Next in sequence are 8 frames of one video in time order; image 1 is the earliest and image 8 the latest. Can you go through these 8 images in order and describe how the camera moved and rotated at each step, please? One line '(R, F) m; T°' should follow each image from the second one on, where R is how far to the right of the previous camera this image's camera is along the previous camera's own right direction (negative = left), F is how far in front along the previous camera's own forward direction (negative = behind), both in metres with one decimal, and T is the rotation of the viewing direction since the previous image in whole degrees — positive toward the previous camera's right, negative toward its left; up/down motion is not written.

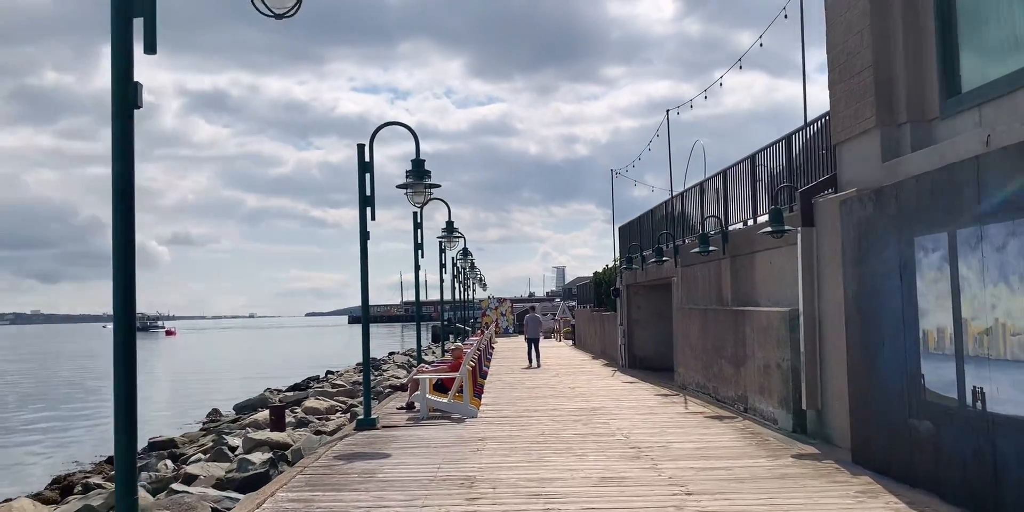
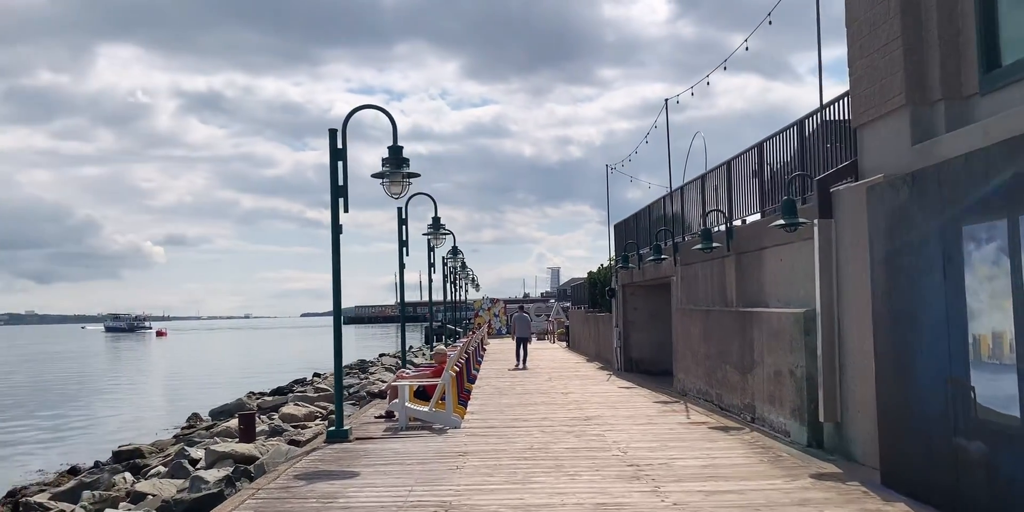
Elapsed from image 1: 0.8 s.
(+0.1, +1.1) m; 0°
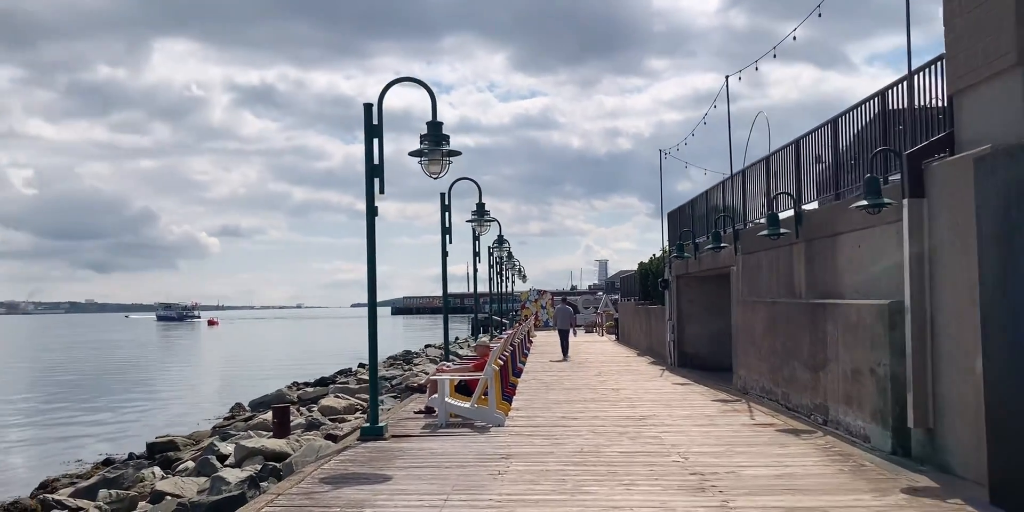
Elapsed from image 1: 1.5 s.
(0.0, +0.9) m; -3°
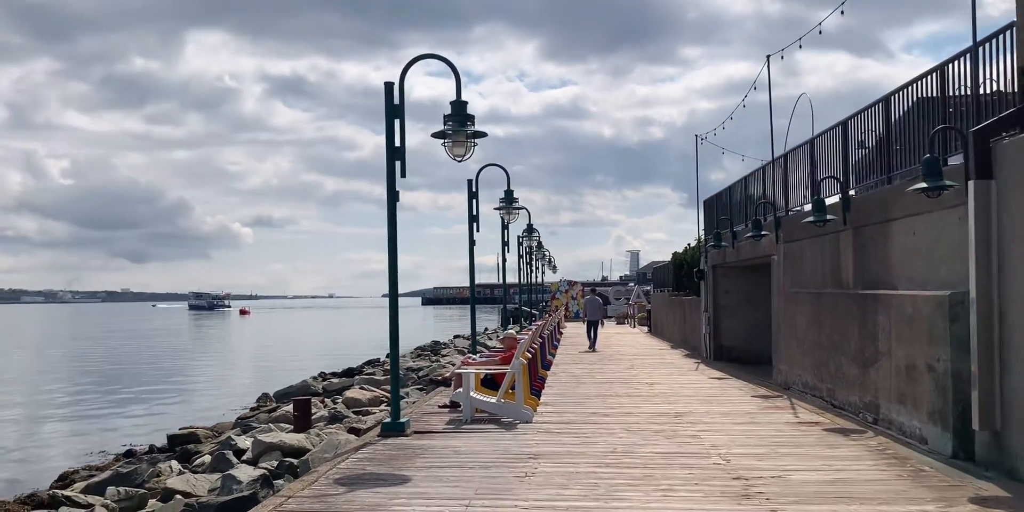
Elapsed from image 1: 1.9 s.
(0.0, +0.6) m; -2°
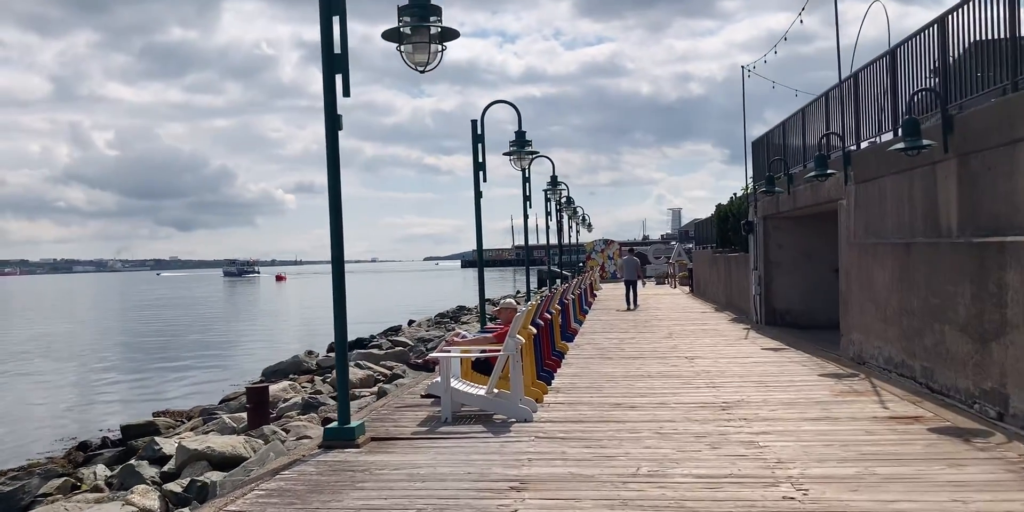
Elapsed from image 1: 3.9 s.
(+0.5, +2.7) m; -3°
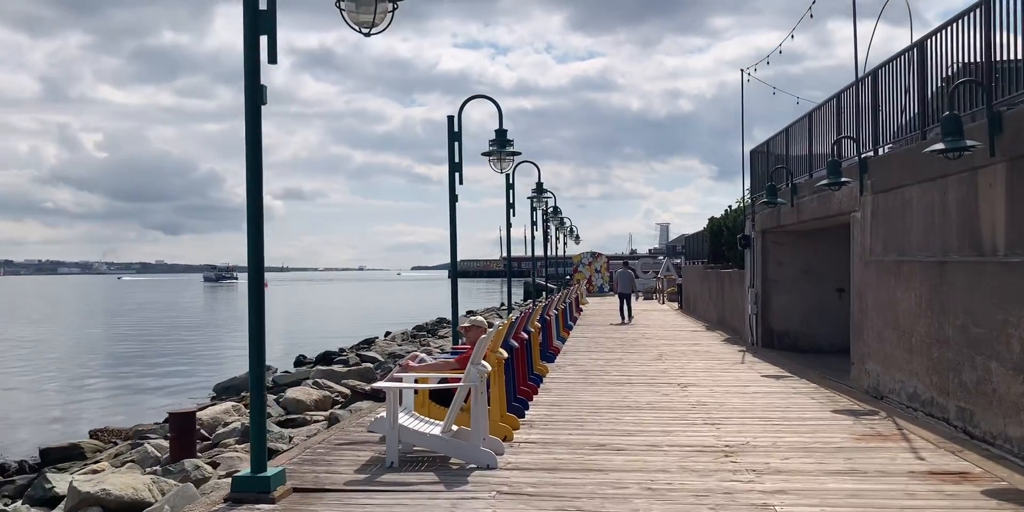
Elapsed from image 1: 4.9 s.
(+0.2, +1.4) m; +1°
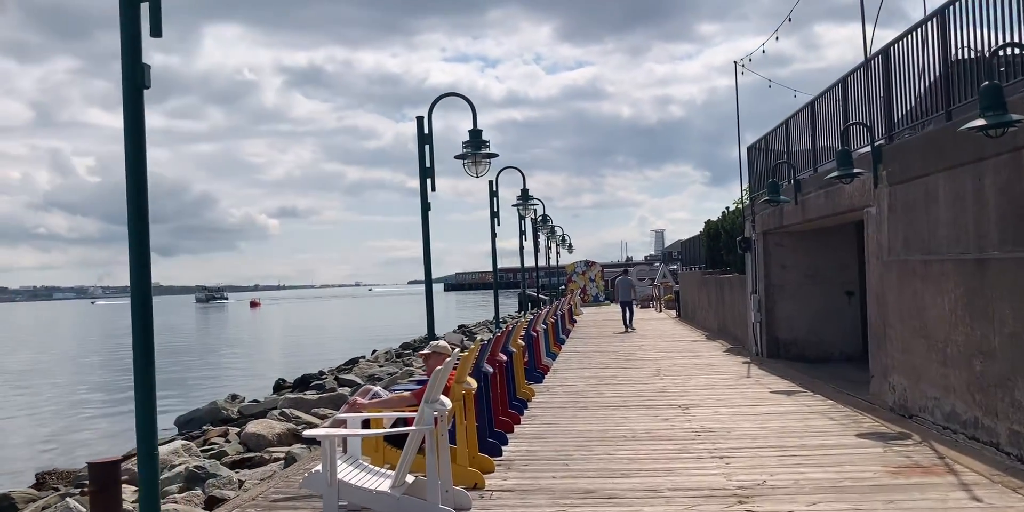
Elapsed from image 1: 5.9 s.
(+0.2, +1.2) m; 0°
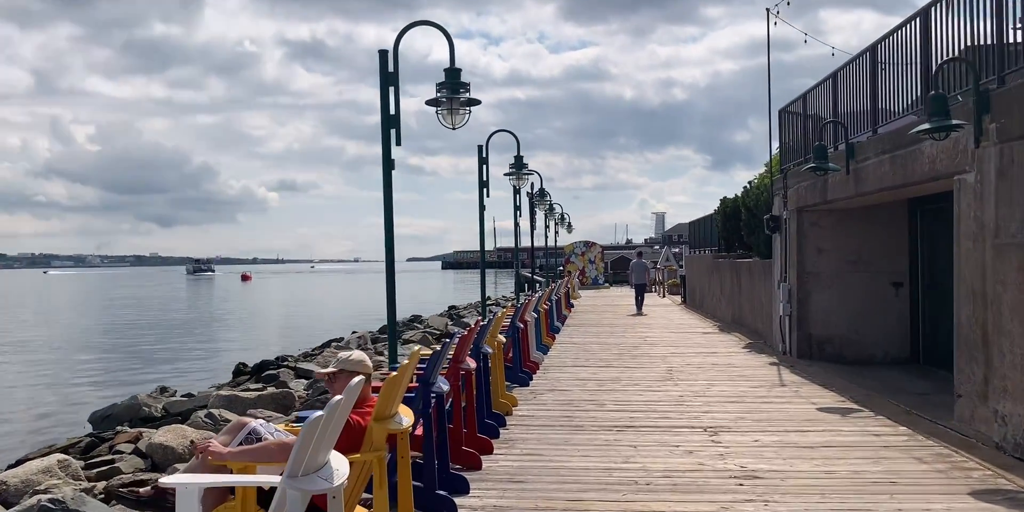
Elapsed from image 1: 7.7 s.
(+0.2, +2.6) m; 0°
